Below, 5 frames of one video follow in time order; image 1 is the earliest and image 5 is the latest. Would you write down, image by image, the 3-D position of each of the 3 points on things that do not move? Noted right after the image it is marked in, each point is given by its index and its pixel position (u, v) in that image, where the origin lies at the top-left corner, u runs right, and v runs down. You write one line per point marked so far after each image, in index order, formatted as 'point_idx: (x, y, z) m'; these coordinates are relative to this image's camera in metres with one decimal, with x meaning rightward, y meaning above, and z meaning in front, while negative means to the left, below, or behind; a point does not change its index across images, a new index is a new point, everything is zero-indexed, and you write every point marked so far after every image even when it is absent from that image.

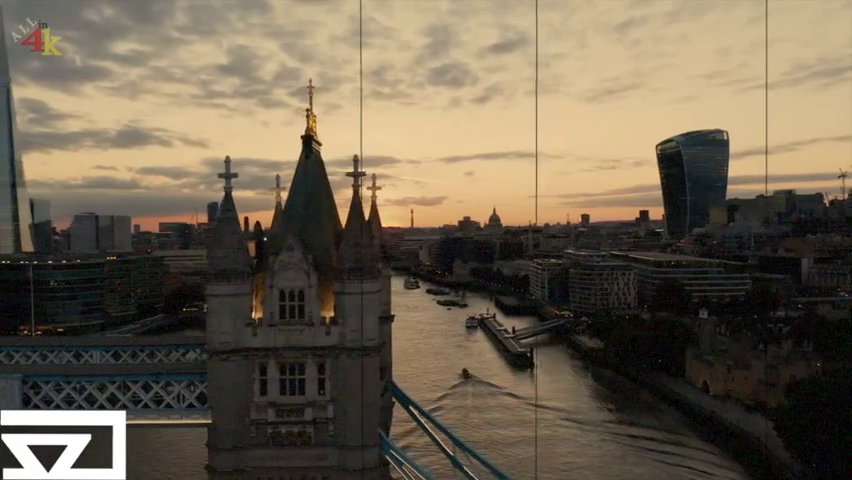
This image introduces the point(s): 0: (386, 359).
0: (-0.4, -1.1, +6.5) m
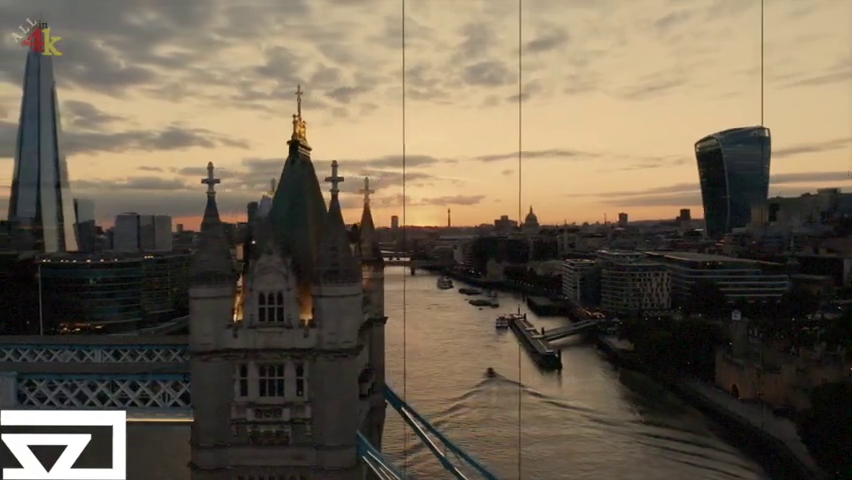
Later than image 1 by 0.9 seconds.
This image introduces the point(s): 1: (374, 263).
0: (-0.5, -1.1, +6.6) m
1: (-0.5, -0.2, +6.4) m
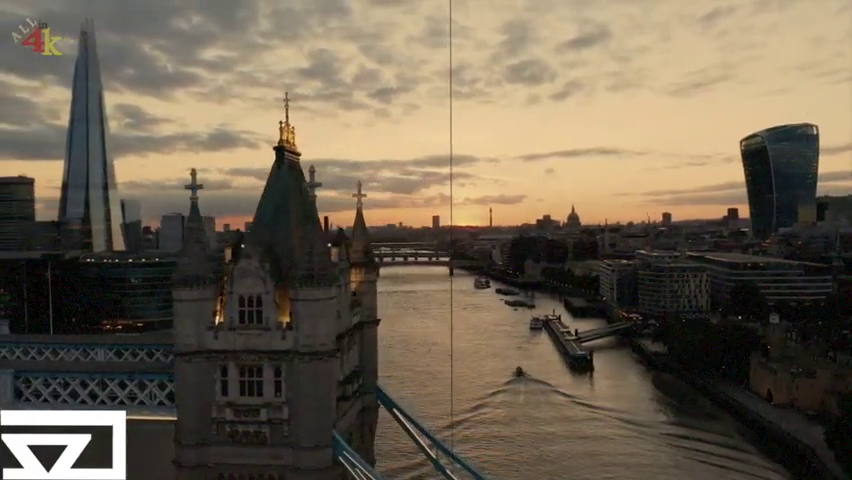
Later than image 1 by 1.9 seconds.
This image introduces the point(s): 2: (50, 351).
0: (-0.6, -1.2, +6.7) m
1: (-0.6, -0.3, +6.5) m
2: (-3.7, -1.1, +6.9) m
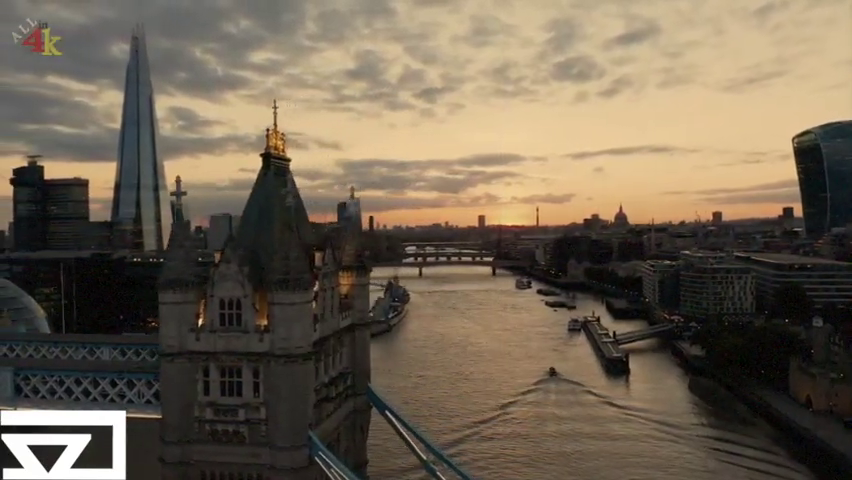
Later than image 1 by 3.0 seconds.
0: (-0.6, -1.2, +6.8) m
1: (-0.7, -0.3, +6.6) m
2: (-3.8, -1.1, +7.2) m
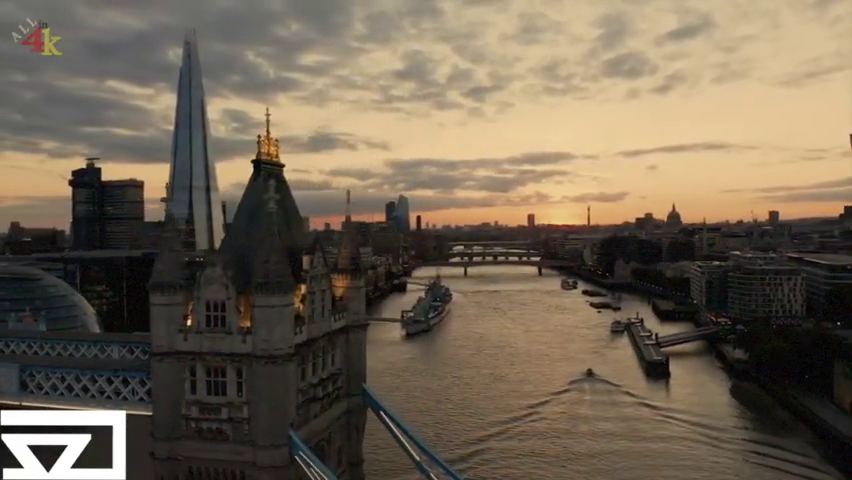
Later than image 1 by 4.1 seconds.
0: (-0.7, -1.2, +6.9) m
1: (-0.7, -0.3, +6.7) m
2: (-3.8, -1.2, +7.6) m
